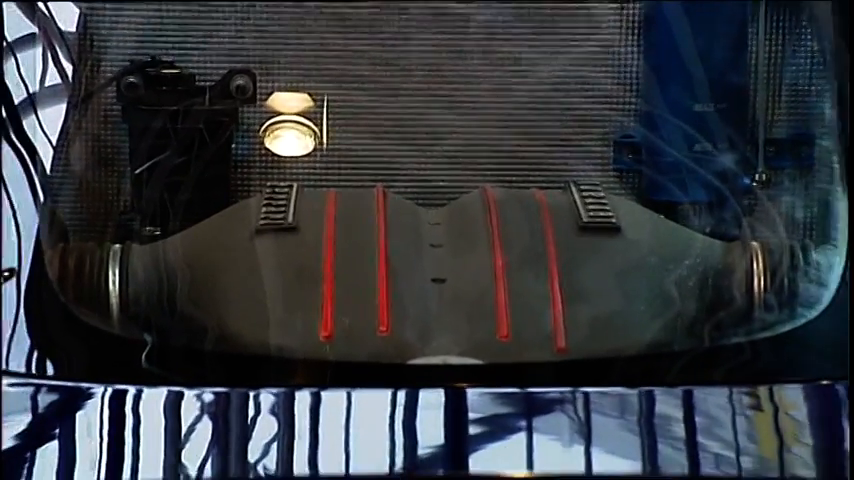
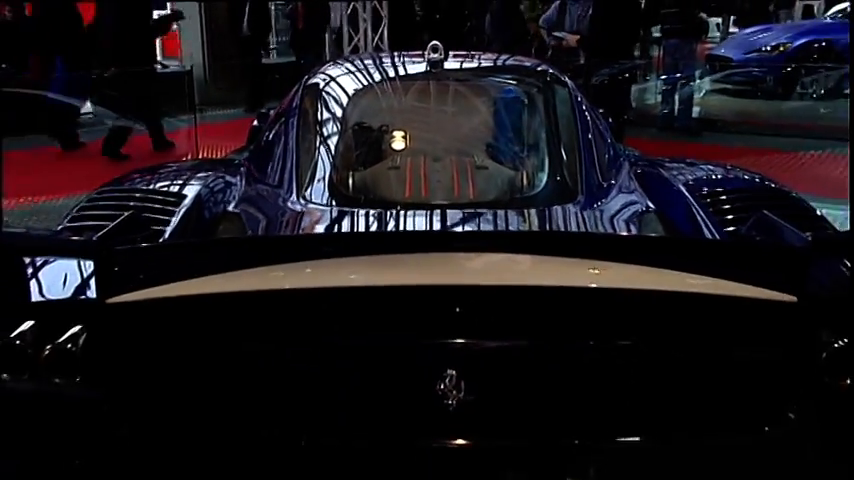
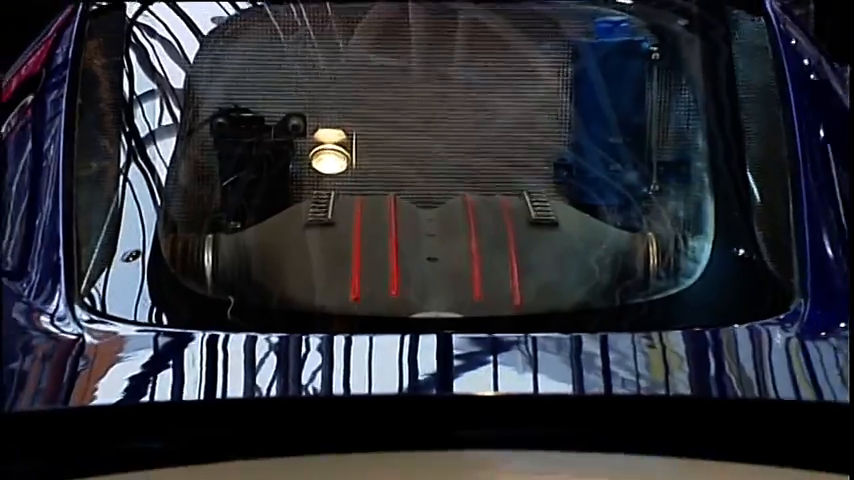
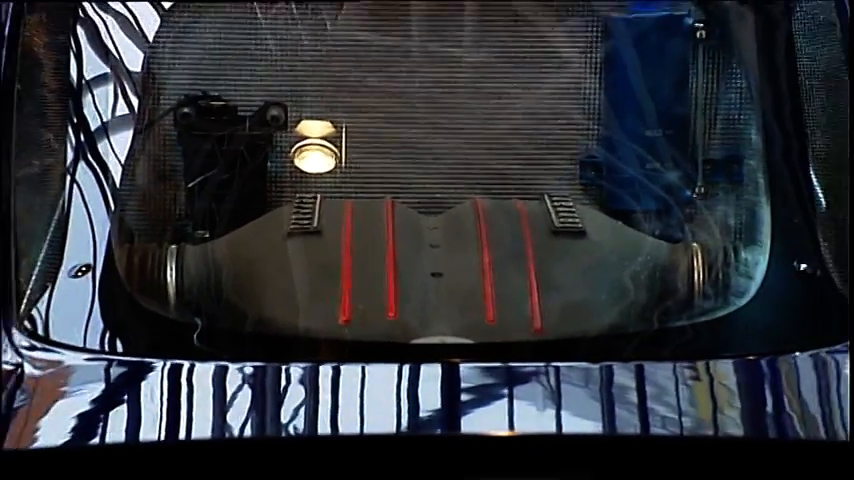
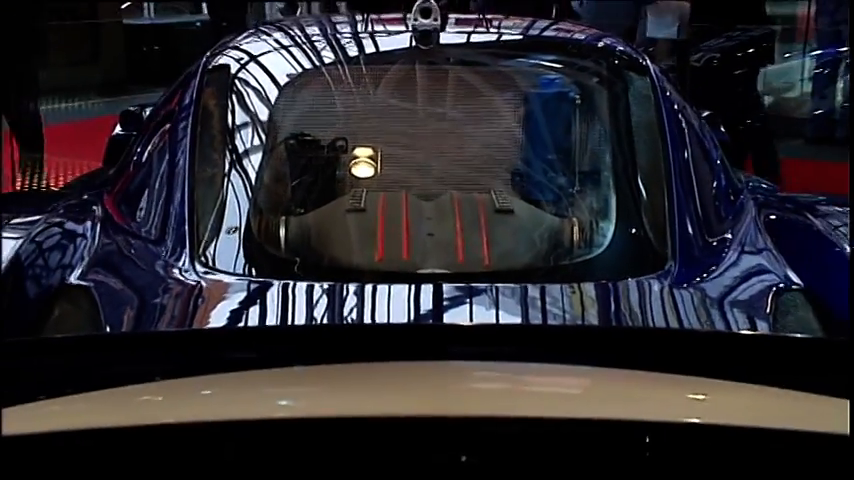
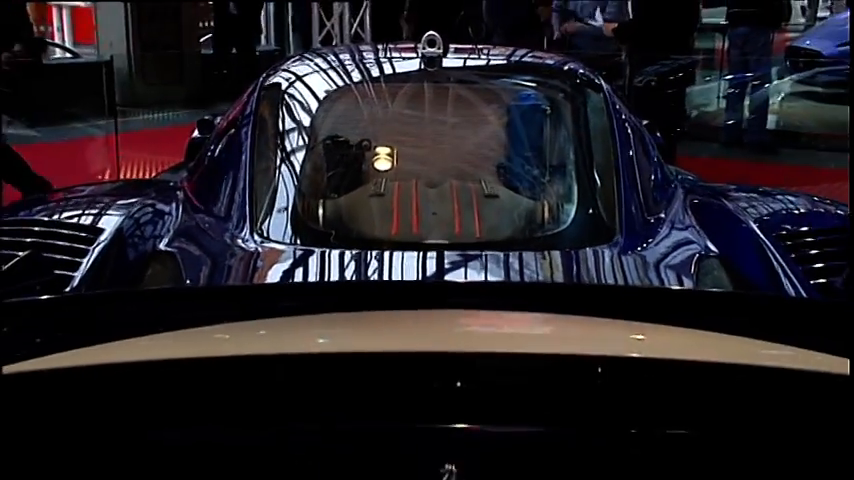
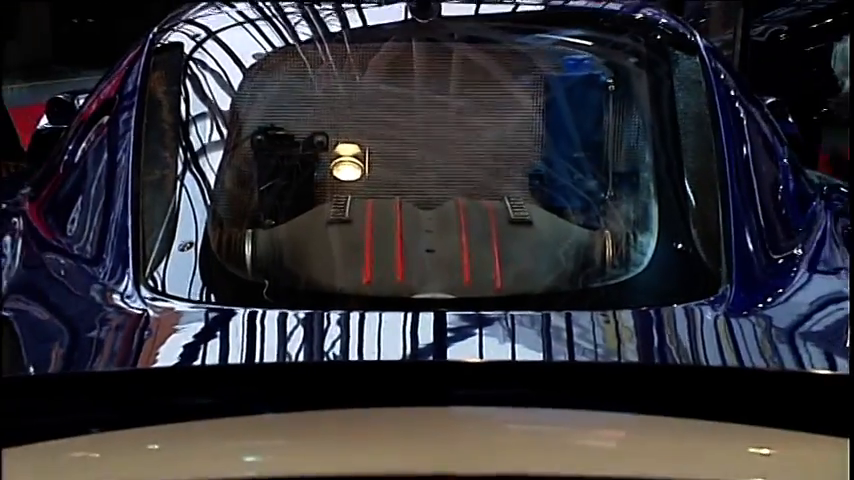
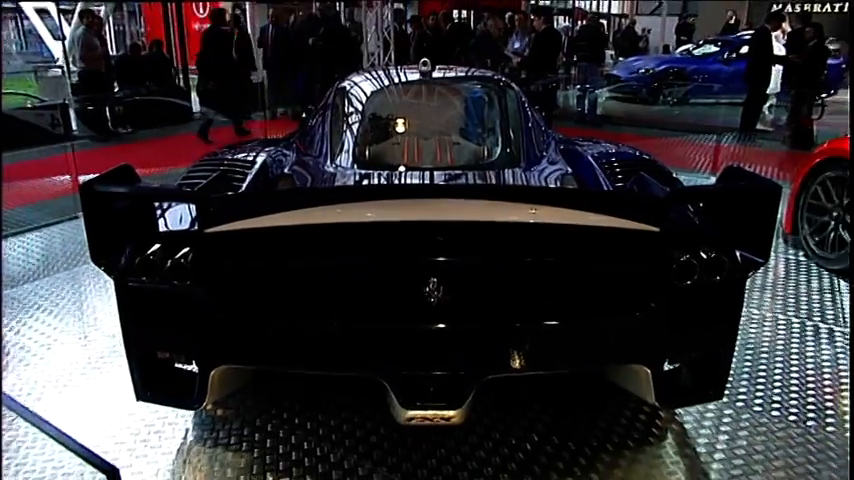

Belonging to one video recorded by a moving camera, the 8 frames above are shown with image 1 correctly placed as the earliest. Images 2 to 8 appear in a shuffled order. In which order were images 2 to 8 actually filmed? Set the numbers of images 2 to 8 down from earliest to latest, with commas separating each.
4, 3, 7, 5, 6, 2, 8
